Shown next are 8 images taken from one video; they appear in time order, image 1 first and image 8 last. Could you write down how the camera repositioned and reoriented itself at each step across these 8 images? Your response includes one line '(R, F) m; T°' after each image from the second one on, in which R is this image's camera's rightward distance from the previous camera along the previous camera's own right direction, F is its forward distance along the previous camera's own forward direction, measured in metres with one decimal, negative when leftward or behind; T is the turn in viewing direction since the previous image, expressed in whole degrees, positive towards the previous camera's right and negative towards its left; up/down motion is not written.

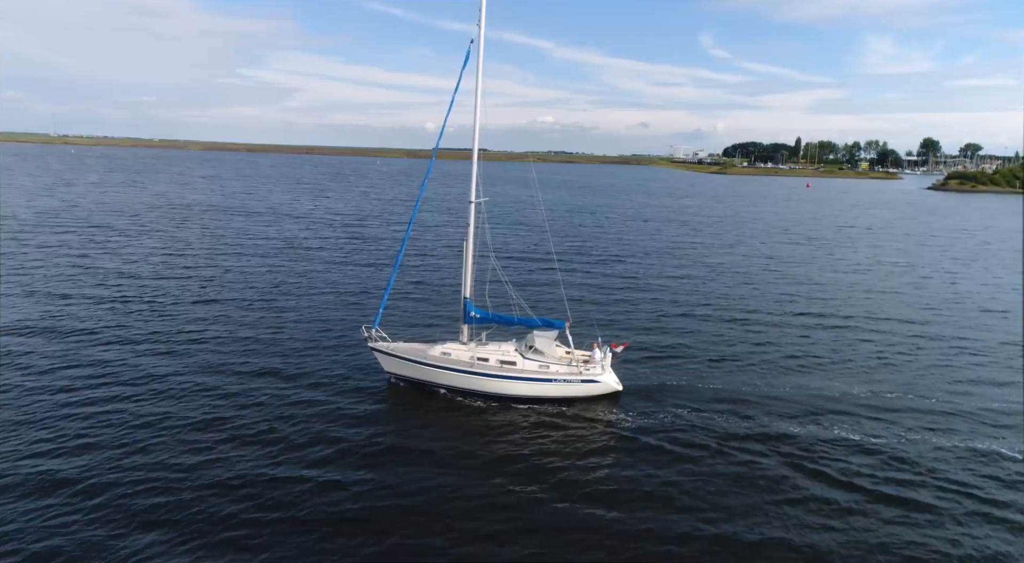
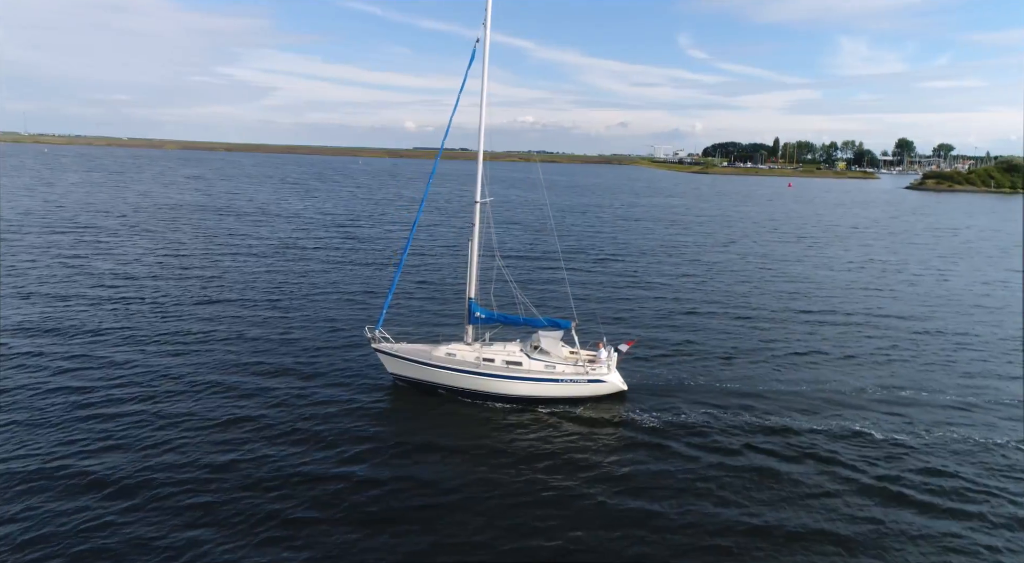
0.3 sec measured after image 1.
(+5.8, +2.4) m; -9°
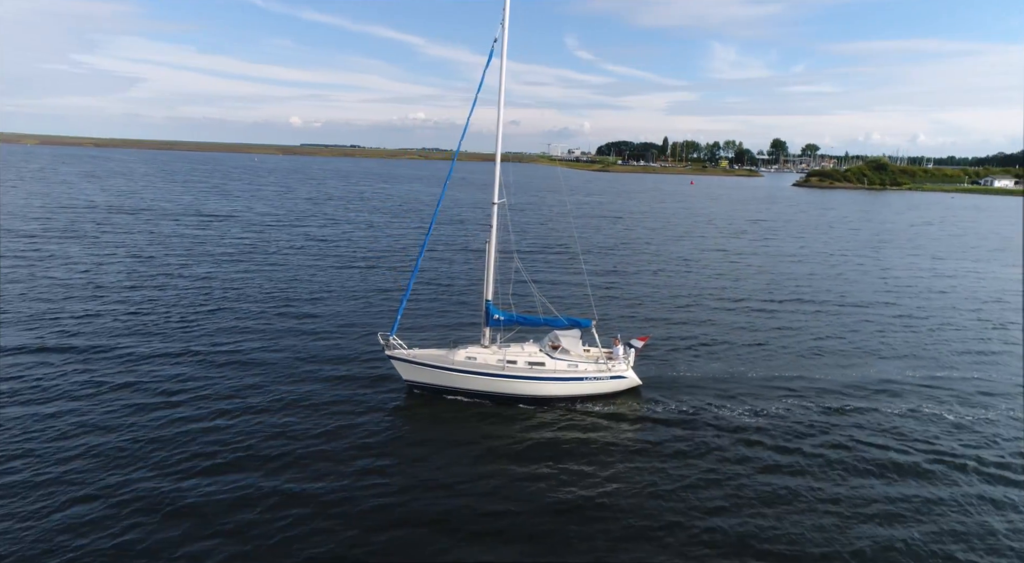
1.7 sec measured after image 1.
(-7.1, -1.1) m; +9°
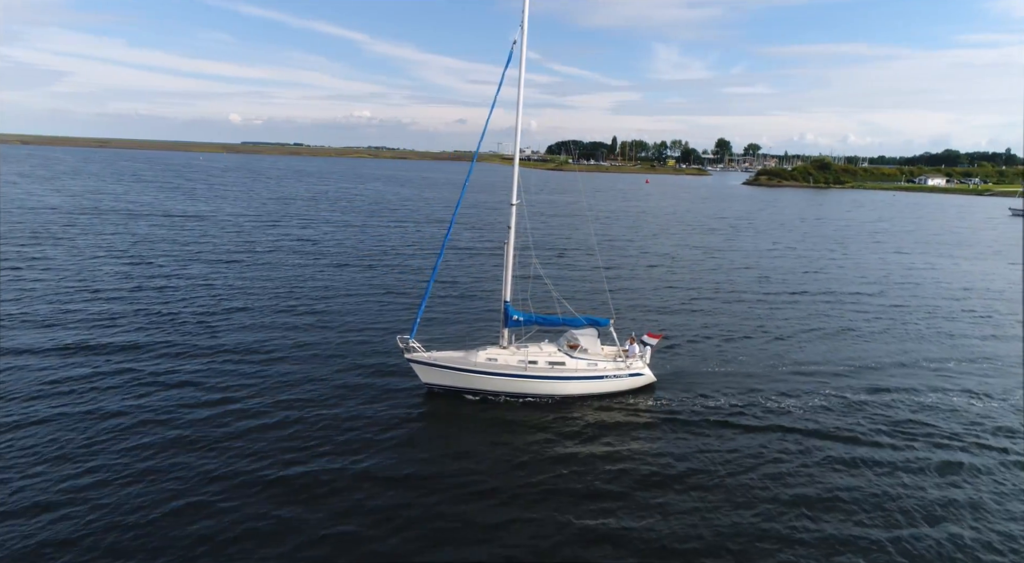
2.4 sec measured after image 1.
(-3.9, -1.0) m; +5°
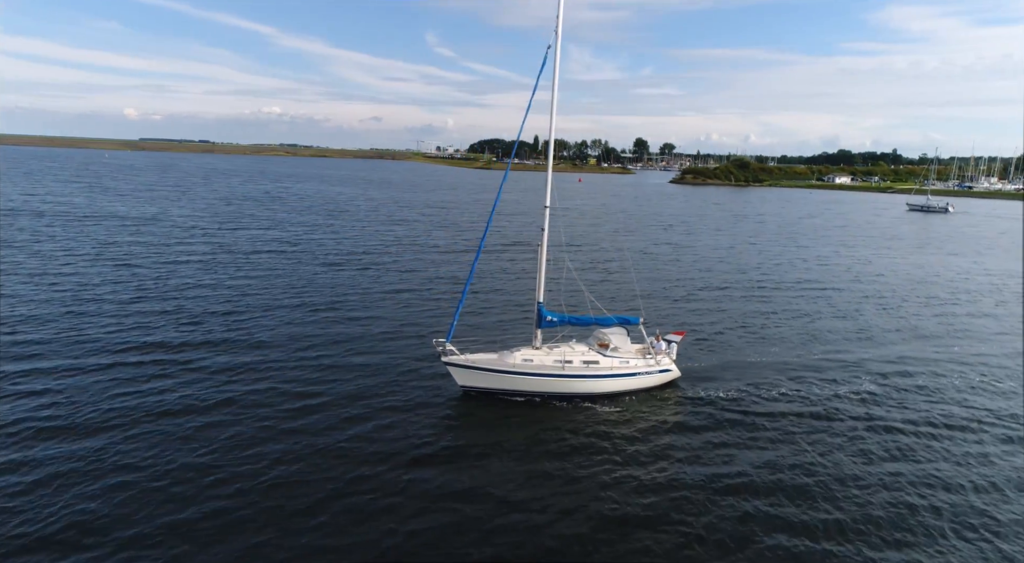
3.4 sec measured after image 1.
(-6.1, -1.4) m; +7°
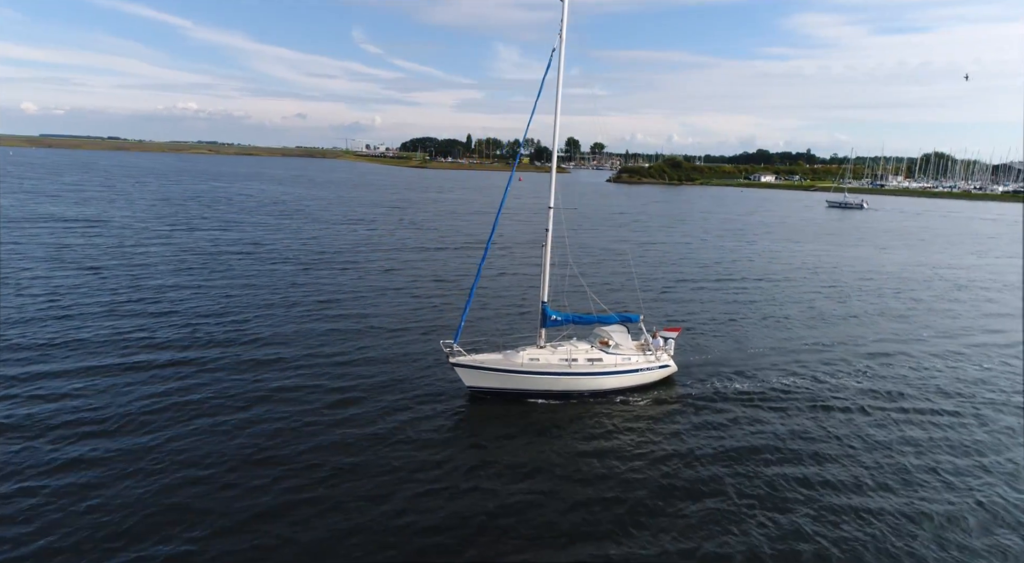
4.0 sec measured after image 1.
(-3.8, -1.2) m; +6°
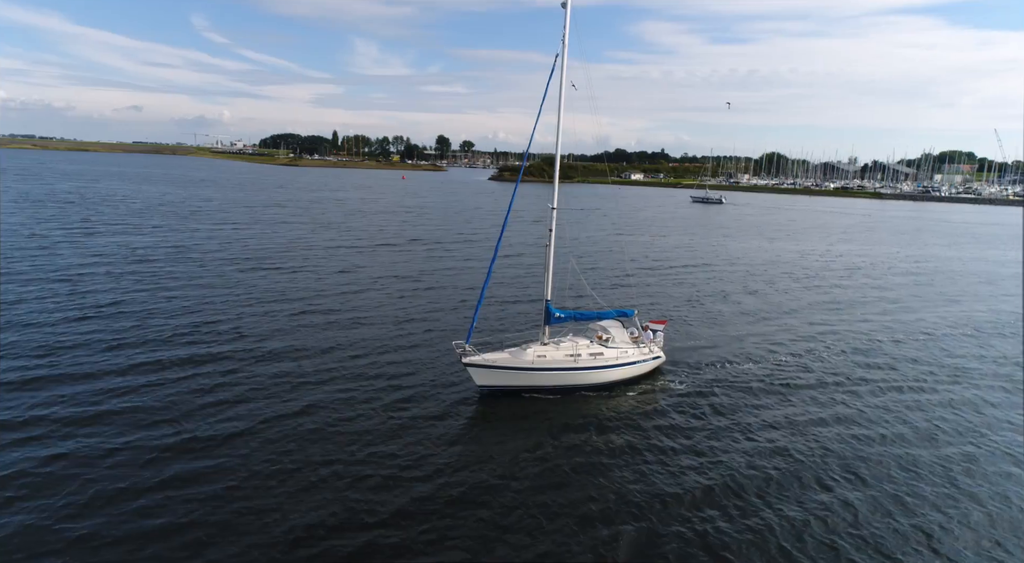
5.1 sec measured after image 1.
(-7.3, -1.5) m; +12°
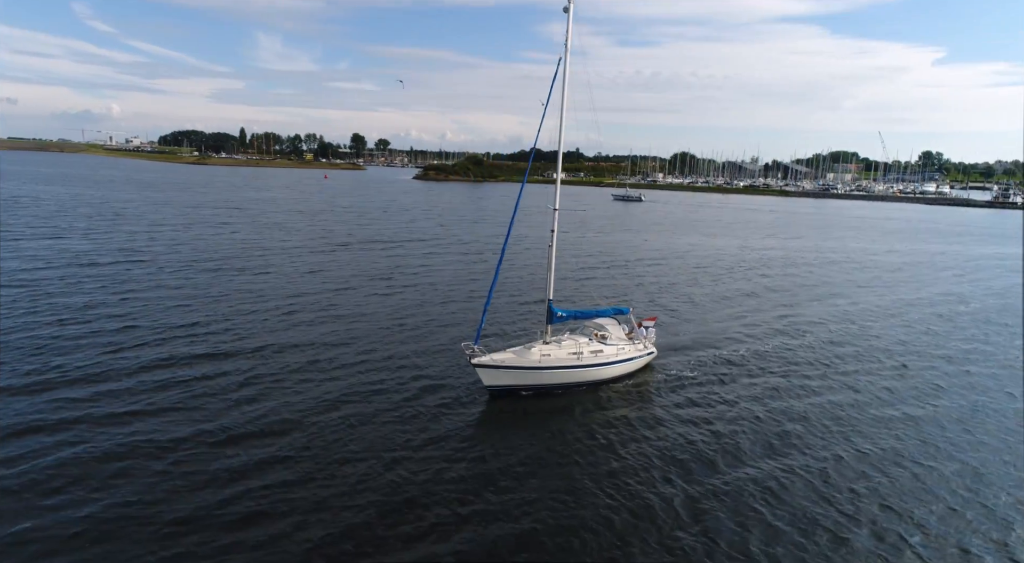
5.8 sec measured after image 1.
(-4.7, -0.7) m; +7°
